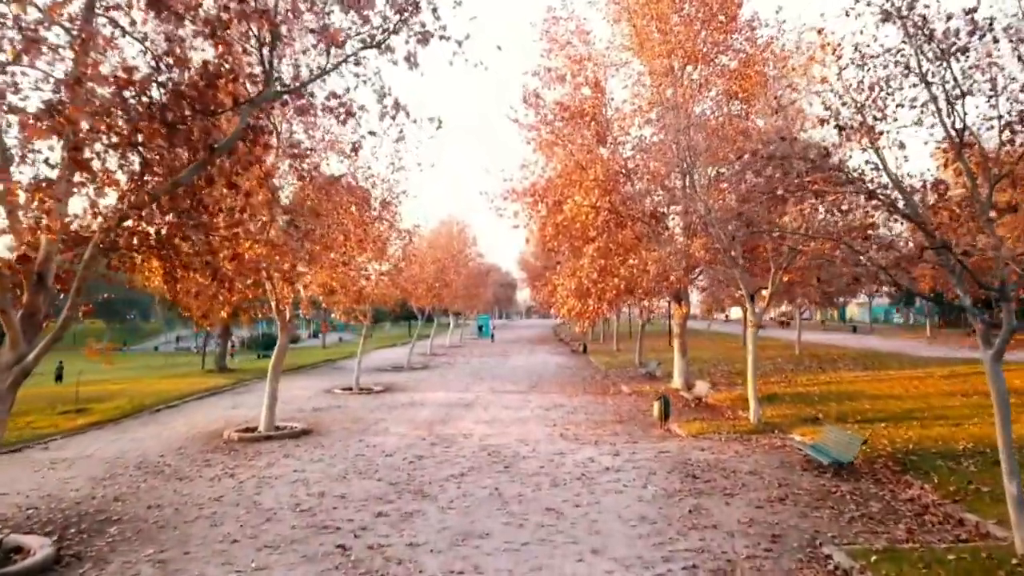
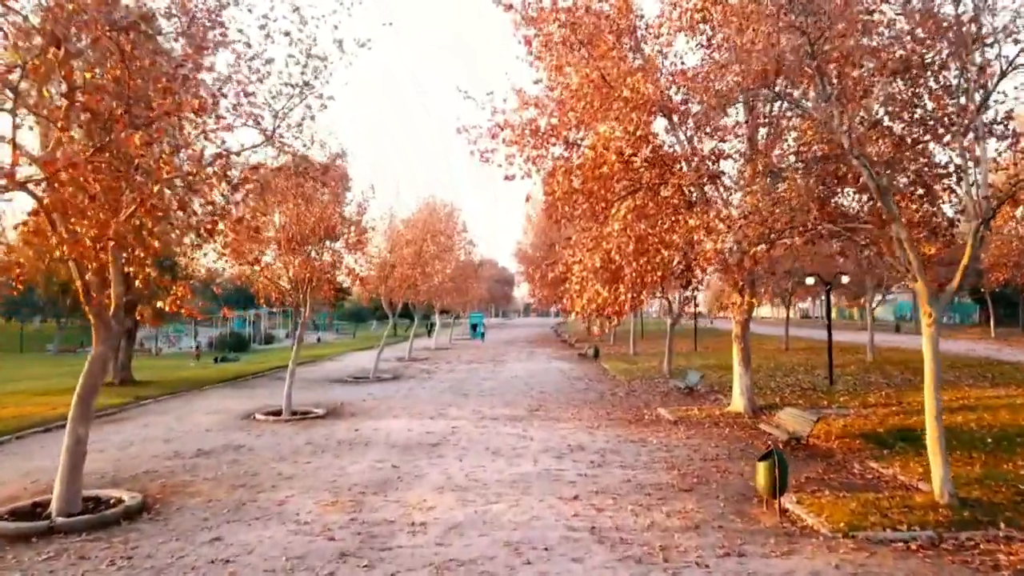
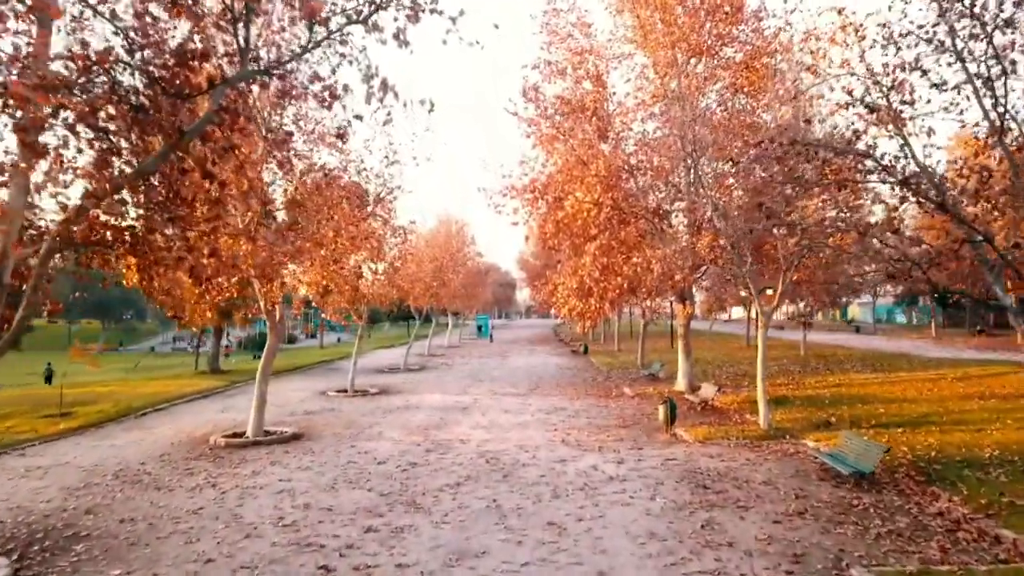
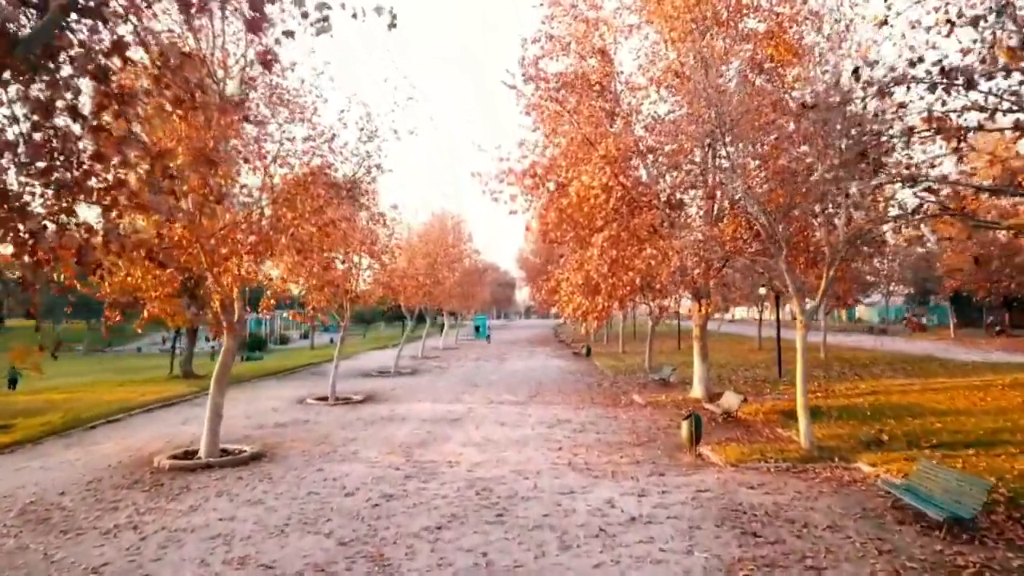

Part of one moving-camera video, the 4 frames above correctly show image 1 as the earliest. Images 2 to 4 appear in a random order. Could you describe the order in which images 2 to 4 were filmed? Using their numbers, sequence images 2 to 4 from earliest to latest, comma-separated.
3, 4, 2
